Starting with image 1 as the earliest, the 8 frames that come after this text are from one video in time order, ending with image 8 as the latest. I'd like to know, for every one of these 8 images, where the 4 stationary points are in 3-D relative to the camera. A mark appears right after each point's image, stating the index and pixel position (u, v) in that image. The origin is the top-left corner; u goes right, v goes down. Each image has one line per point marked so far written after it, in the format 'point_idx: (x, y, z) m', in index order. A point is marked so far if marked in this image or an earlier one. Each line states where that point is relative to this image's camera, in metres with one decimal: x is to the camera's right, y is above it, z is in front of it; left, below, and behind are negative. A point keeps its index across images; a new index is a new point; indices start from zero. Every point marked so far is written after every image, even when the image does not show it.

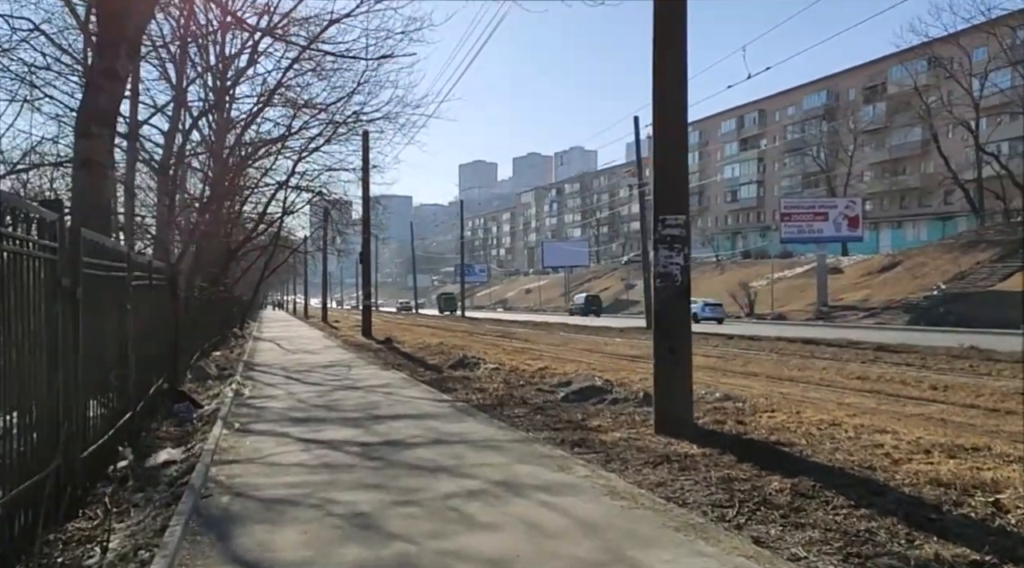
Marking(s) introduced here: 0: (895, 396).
0: (+4.9, -1.5, +11.5) m
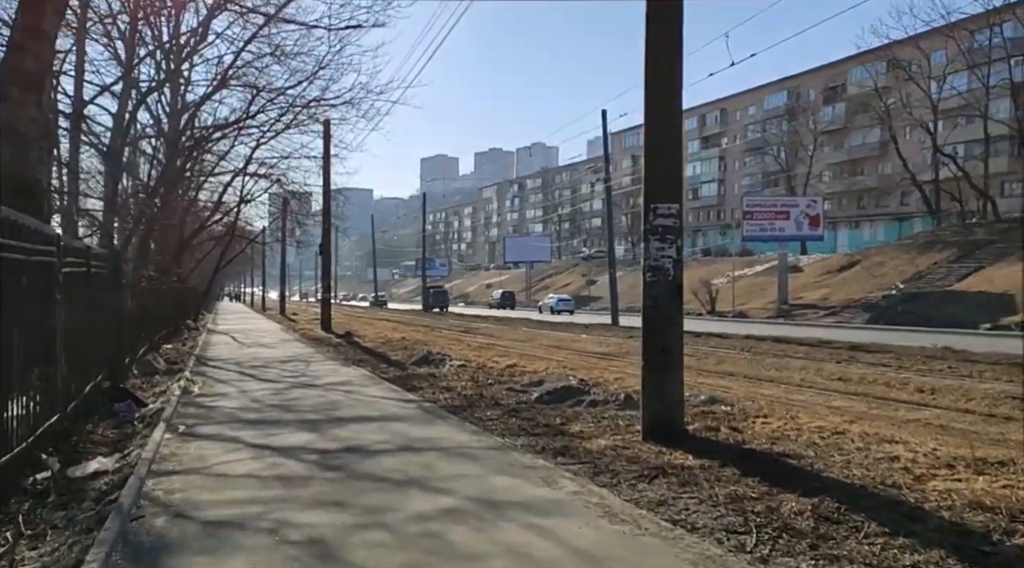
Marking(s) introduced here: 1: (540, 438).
0: (+4.5, -1.4, +10.9) m
1: (+0.3, -1.4, +7.8) m
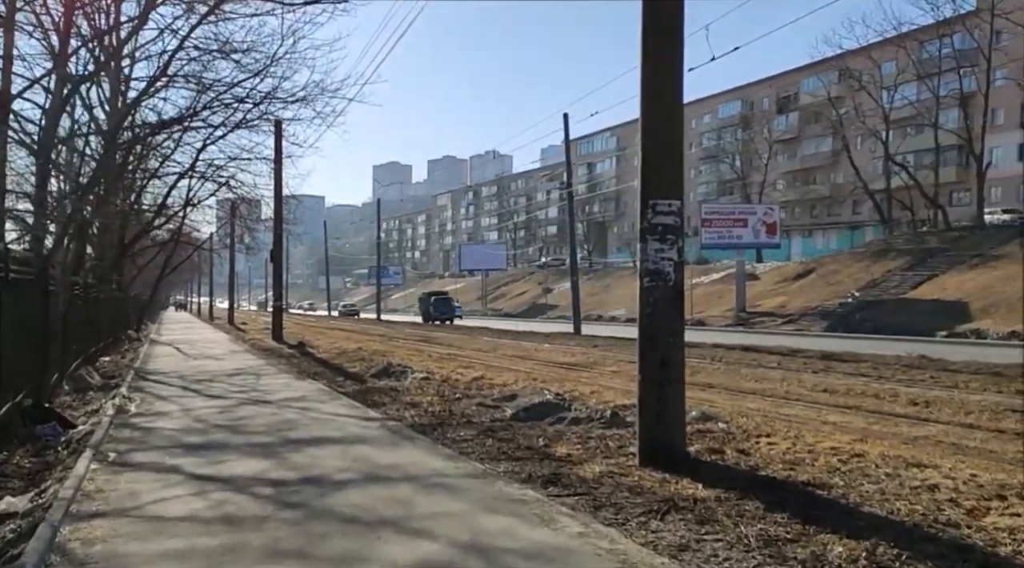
0: (+4.2, -1.5, +10.3) m
1: (+0.1, -1.4, +7.0) m
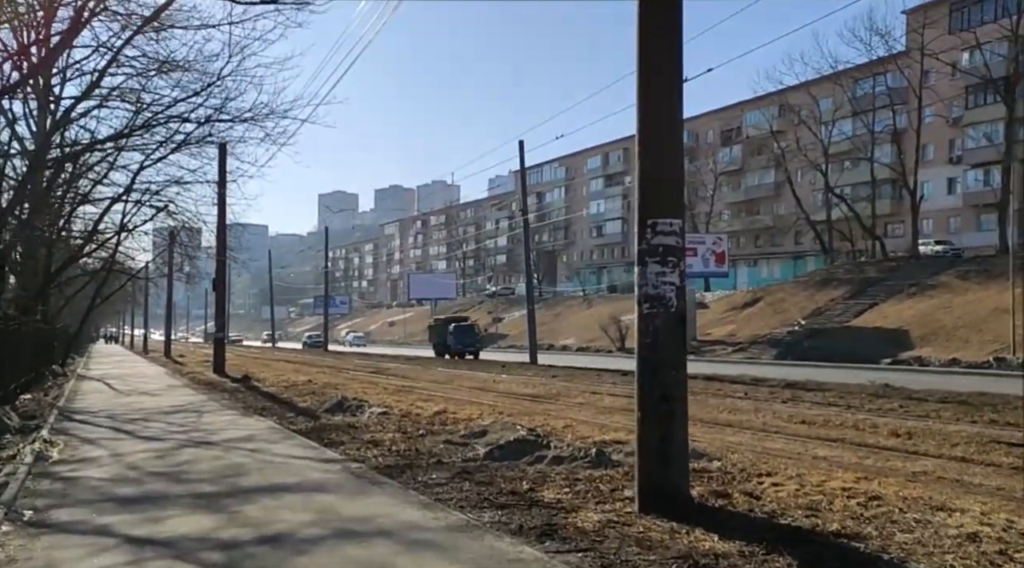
0: (+3.9, -1.8, +9.9) m
1: (0.0, -1.6, +6.3) m
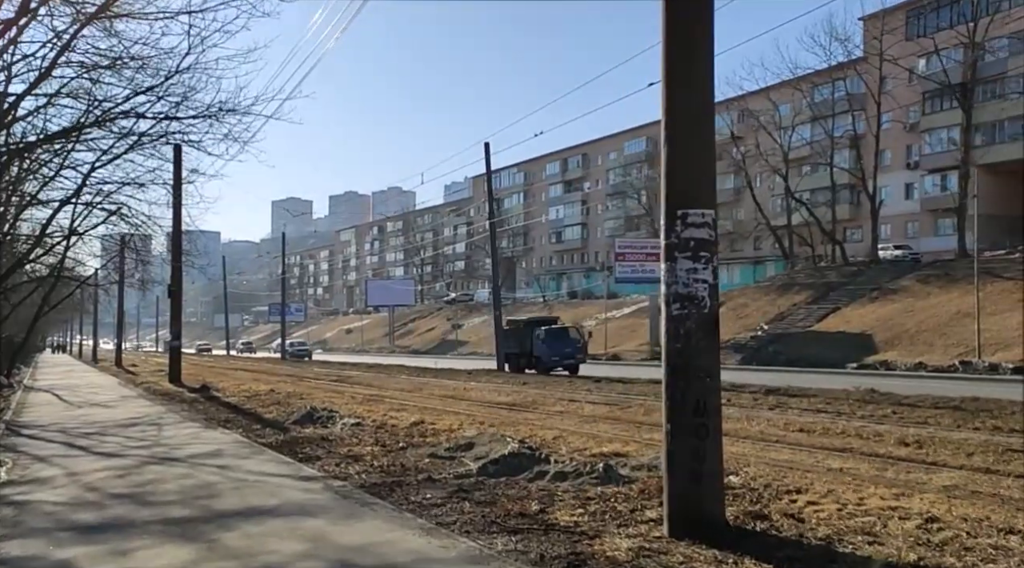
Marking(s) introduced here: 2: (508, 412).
0: (+3.8, -1.8, +9.4) m
1: (+0.1, -1.6, +5.6) m
2: (-0.1, -2.2, +15.5) m
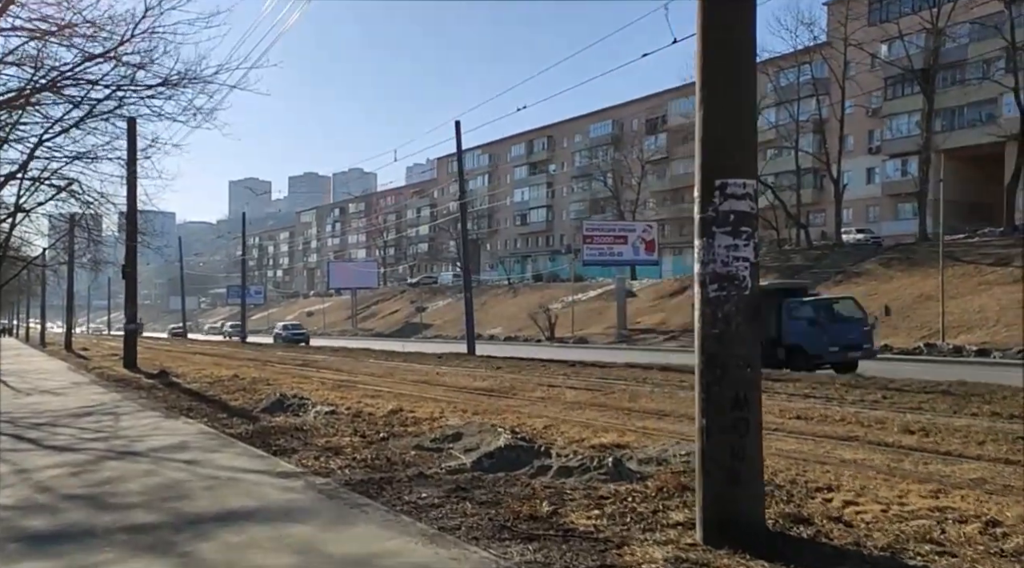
0: (+3.7, -1.6, +8.9) m
1: (+0.2, -1.5, +5.0) m
2: (-0.4, -1.9, +14.9) m
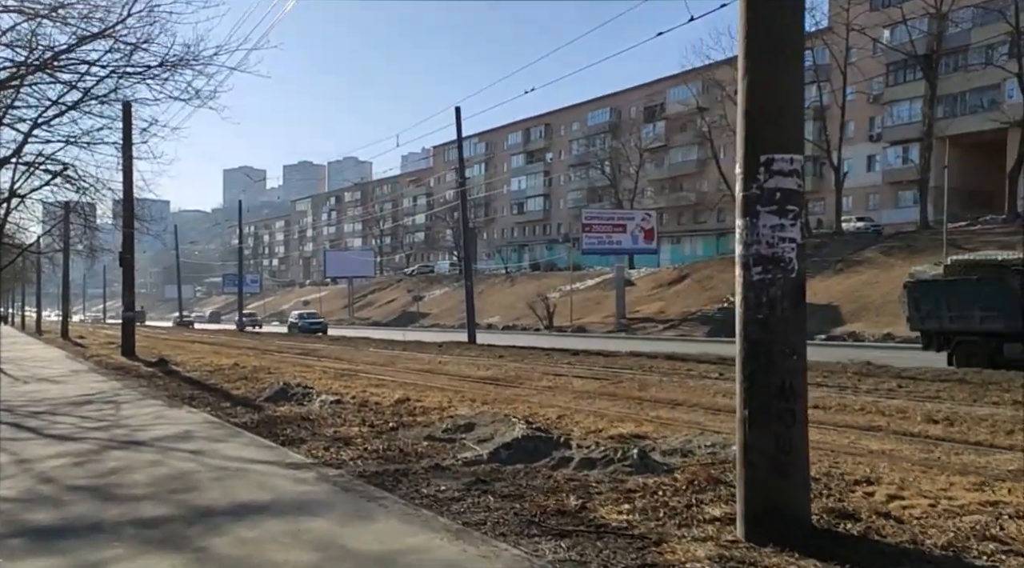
0: (+3.9, -1.5, +8.7) m
1: (+0.3, -1.4, +4.8) m
2: (-0.3, -1.7, +14.6) m
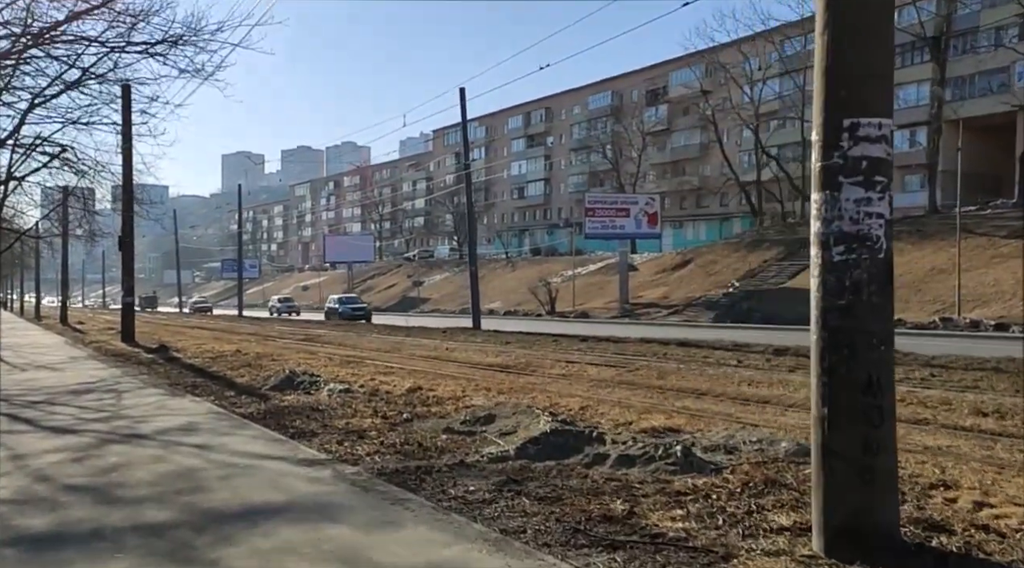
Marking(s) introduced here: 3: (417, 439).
0: (+4.1, -1.3, +8.2) m
1: (+0.6, -1.3, +4.2) m
2: (-0.1, -1.4, +14.1) m
3: (-0.8, -1.4, +7.9) m
